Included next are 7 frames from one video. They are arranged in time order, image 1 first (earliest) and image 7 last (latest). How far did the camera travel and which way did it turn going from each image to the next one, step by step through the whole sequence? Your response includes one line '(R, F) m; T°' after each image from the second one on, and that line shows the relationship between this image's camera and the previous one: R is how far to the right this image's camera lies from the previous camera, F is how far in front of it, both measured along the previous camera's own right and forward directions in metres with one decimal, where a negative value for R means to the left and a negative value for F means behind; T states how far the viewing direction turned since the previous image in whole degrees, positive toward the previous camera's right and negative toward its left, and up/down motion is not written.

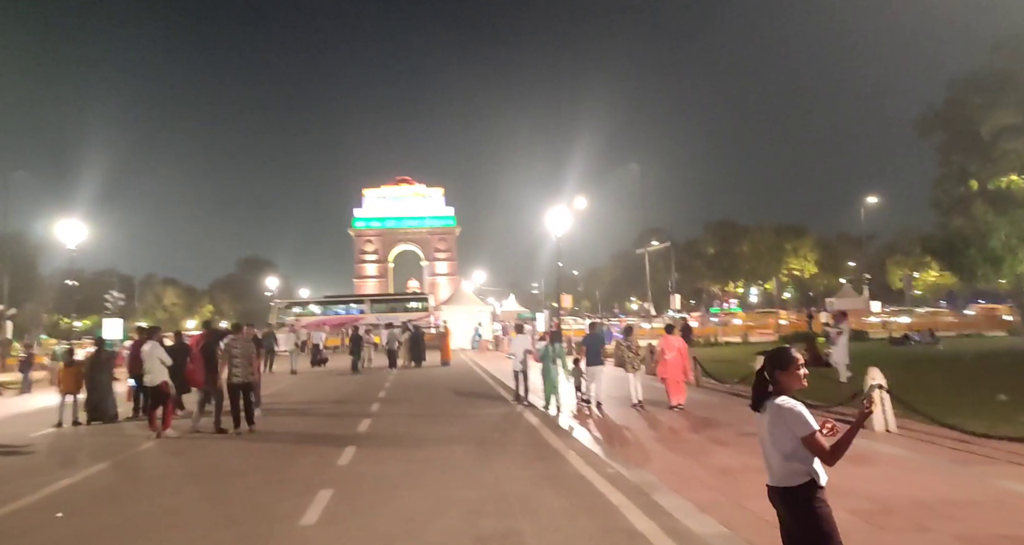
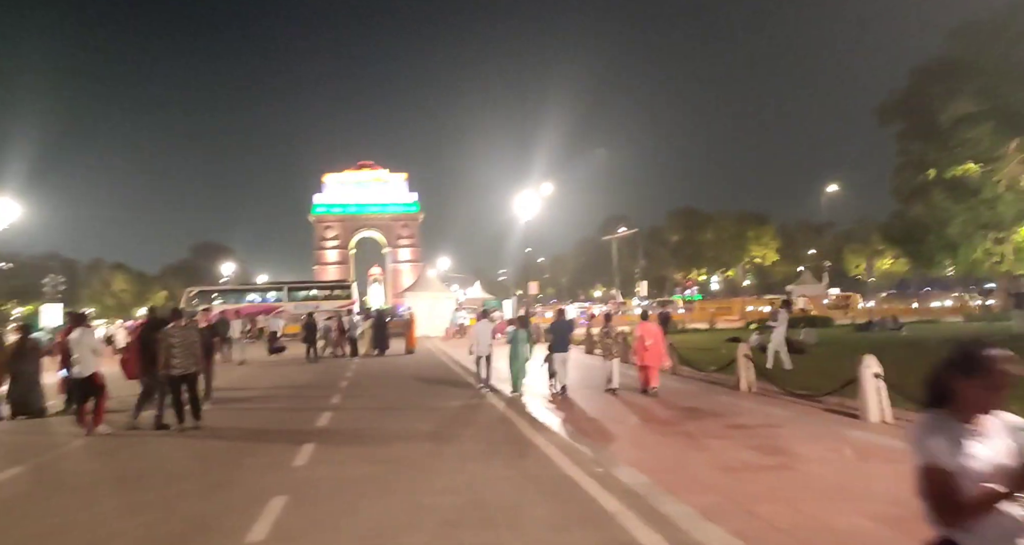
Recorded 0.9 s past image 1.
(-0.1, +0.8) m; +3°
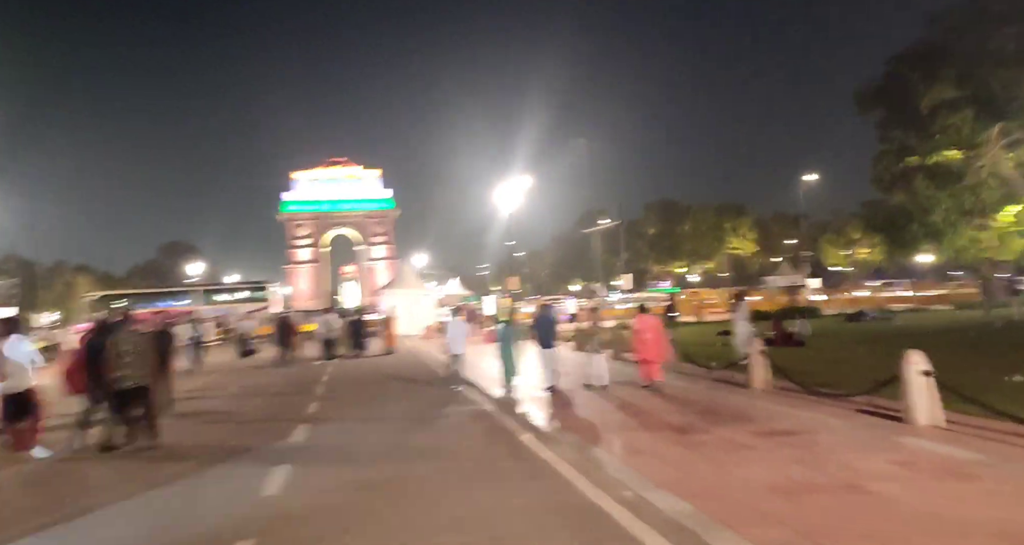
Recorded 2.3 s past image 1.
(-0.3, +1.2) m; +2°
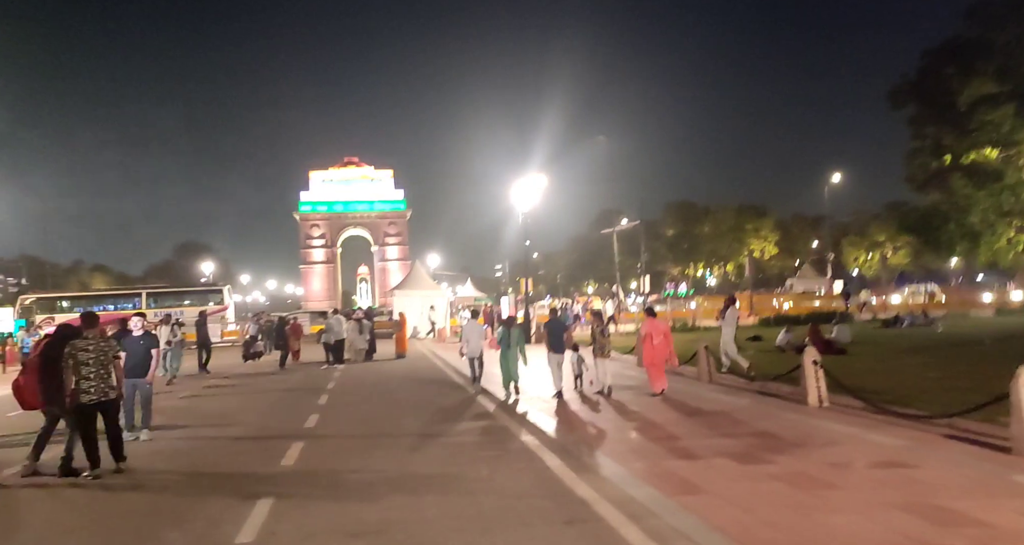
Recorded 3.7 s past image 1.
(-0.1, +1.4) m; -1°
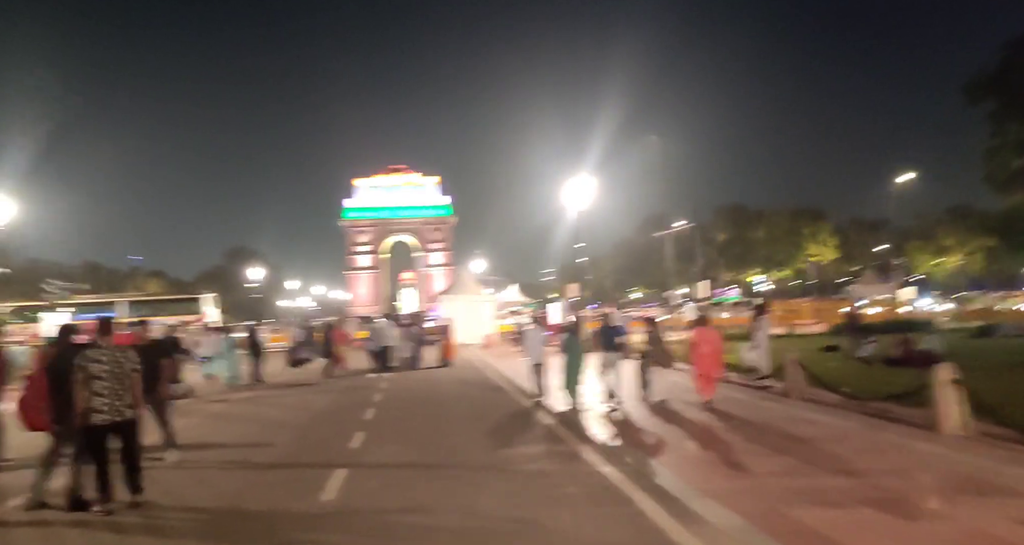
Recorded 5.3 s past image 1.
(-0.4, +1.4) m; -3°
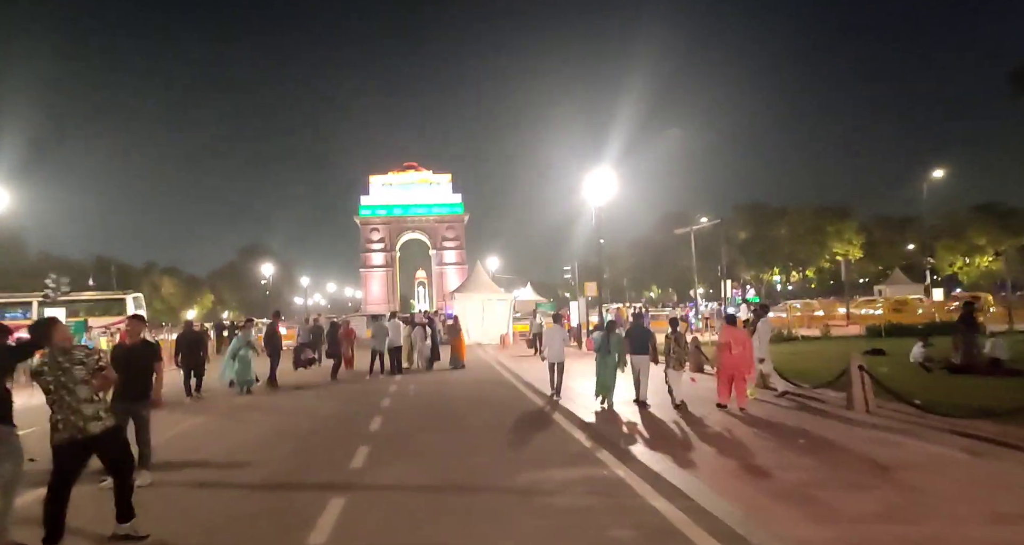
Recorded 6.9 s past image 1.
(-0.2, +1.5) m; -1°
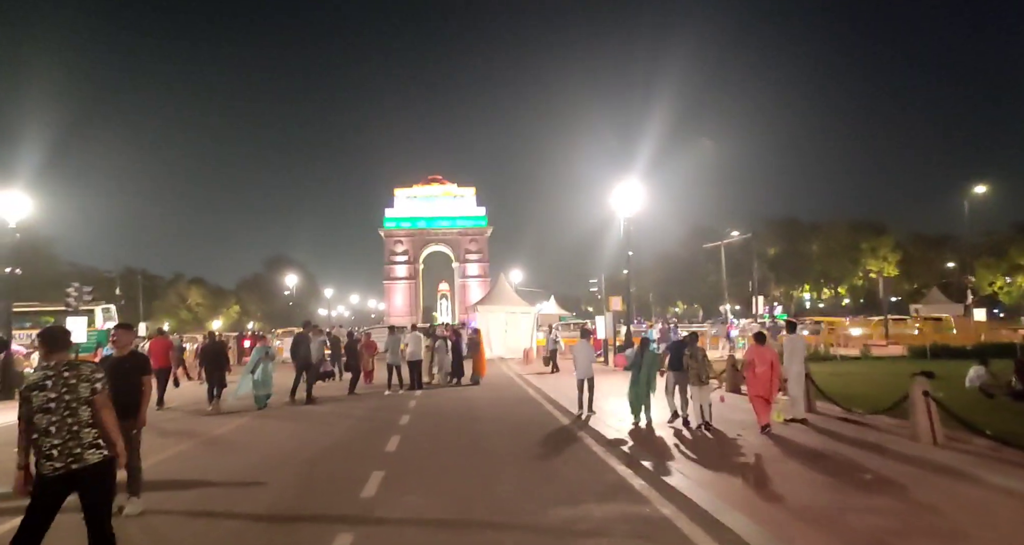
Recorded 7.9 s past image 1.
(-0.1, +0.9) m; -2°
